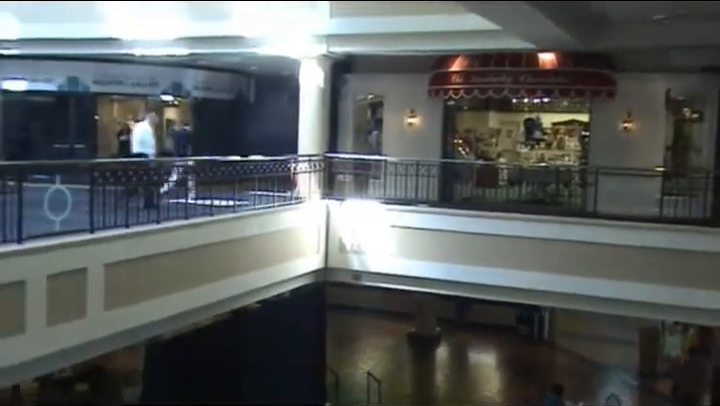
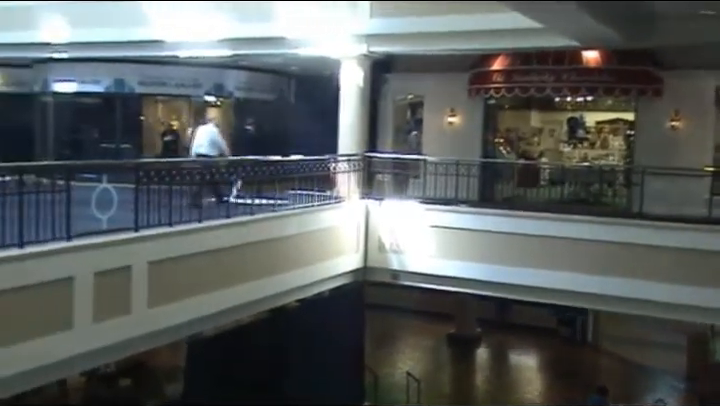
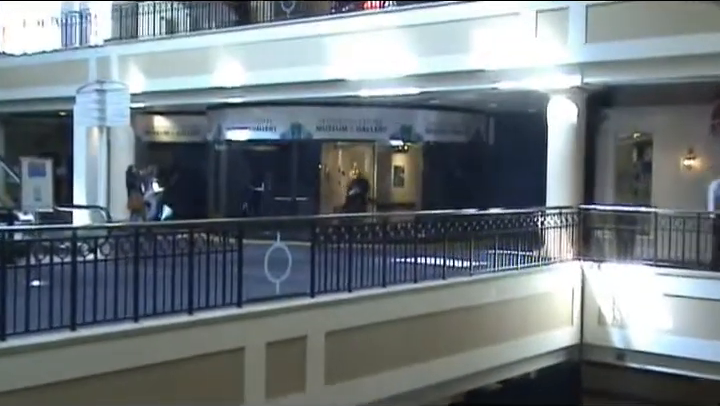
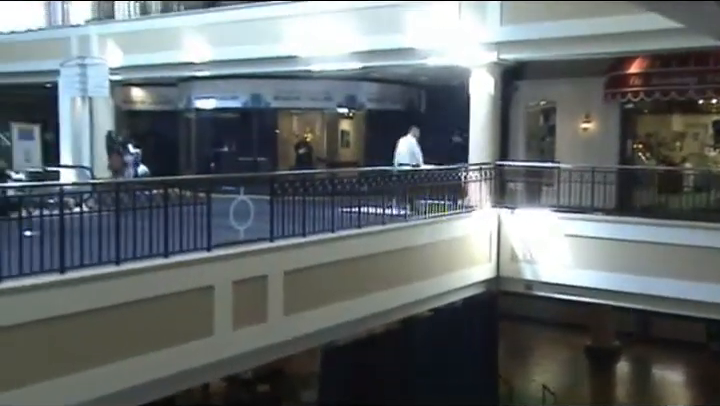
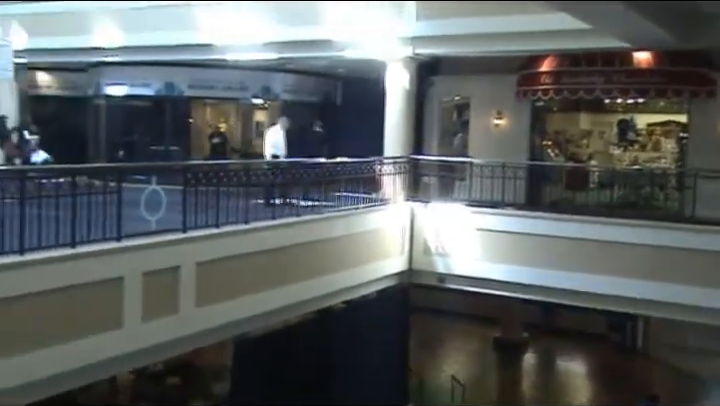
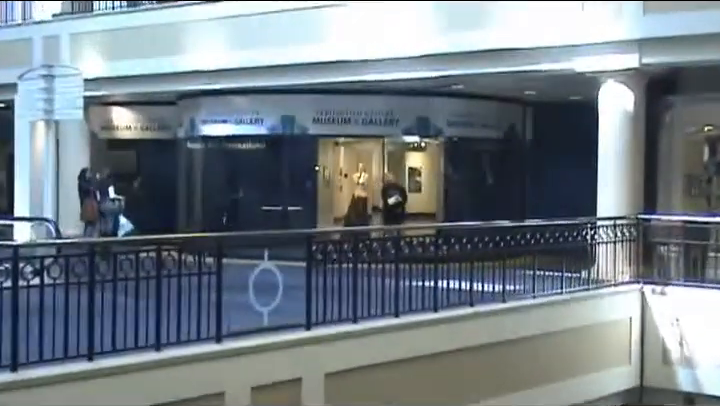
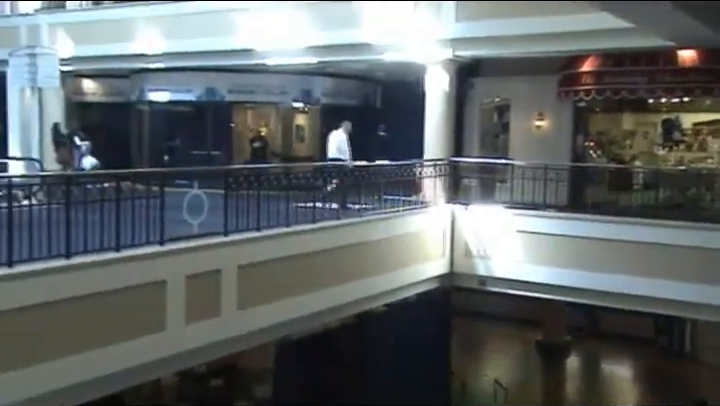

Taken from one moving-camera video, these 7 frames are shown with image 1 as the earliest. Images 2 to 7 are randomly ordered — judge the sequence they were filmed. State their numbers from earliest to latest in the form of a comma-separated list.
2, 5, 7, 4, 3, 6
